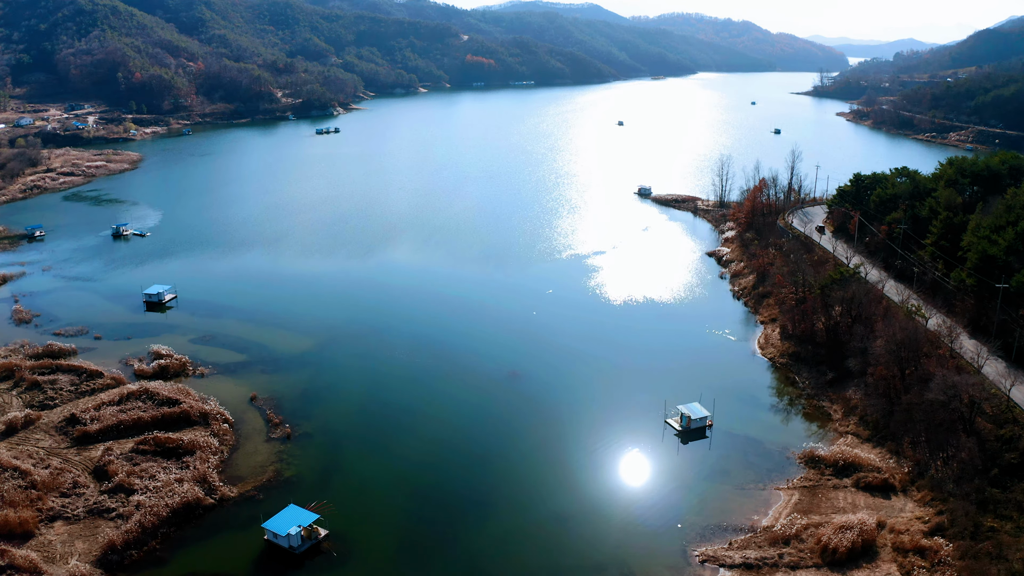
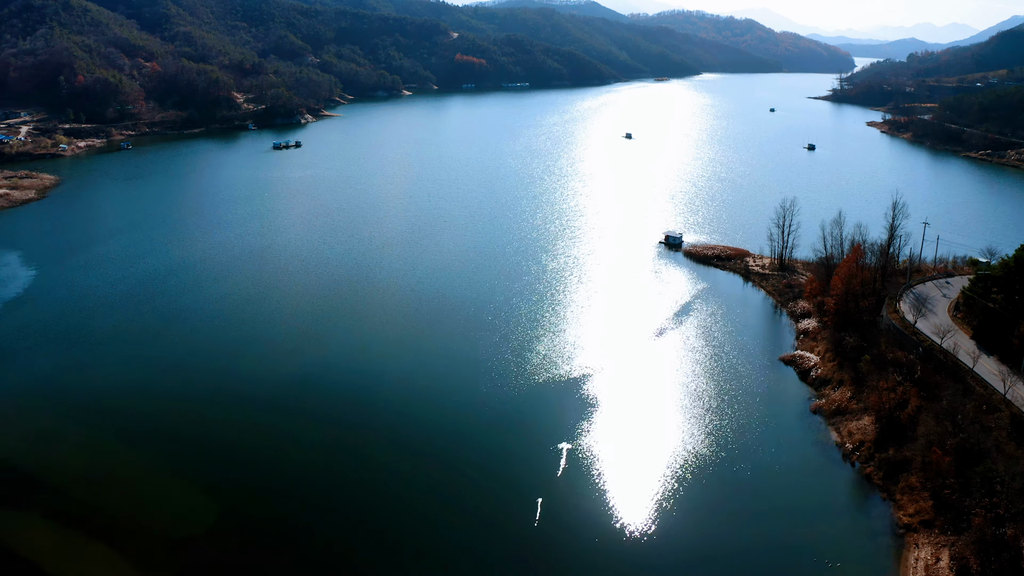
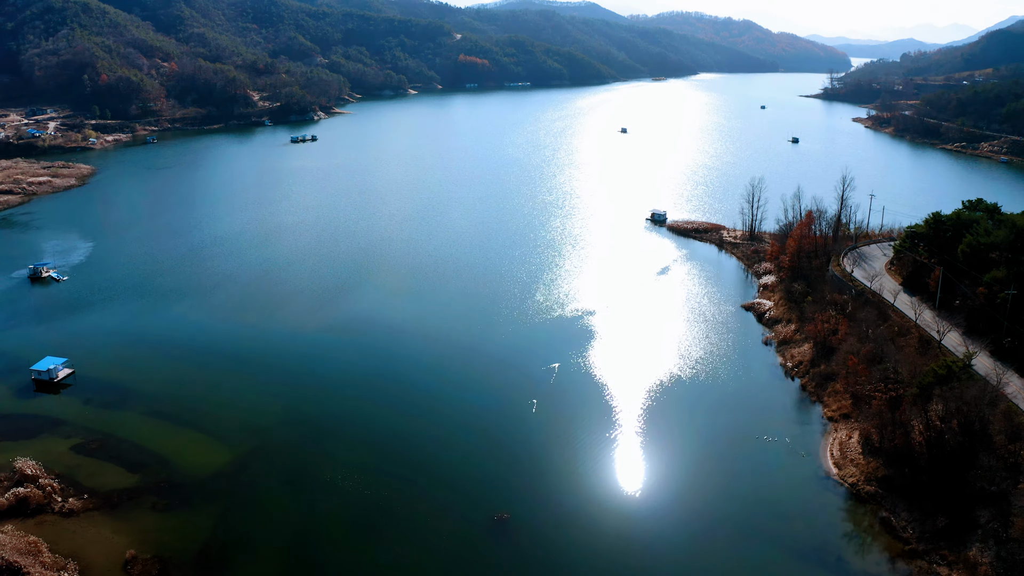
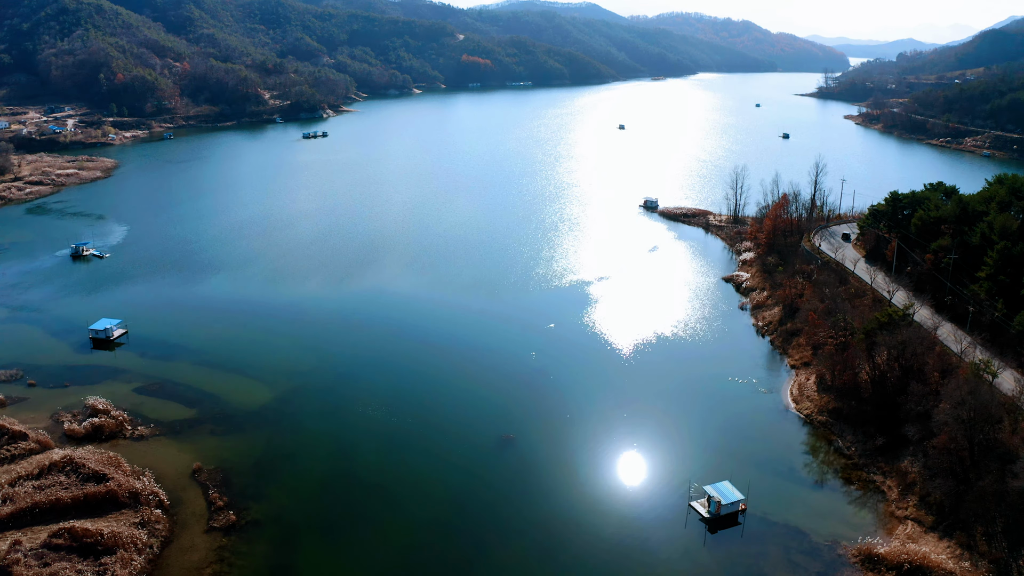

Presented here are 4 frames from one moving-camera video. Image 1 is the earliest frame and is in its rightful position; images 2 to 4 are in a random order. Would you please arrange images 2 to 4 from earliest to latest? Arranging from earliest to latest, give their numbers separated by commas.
4, 3, 2
